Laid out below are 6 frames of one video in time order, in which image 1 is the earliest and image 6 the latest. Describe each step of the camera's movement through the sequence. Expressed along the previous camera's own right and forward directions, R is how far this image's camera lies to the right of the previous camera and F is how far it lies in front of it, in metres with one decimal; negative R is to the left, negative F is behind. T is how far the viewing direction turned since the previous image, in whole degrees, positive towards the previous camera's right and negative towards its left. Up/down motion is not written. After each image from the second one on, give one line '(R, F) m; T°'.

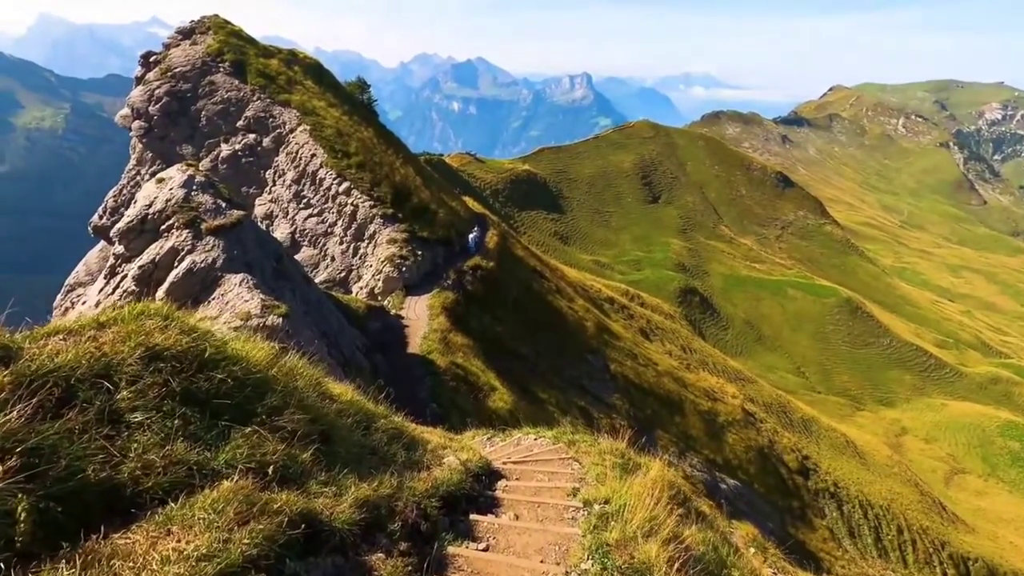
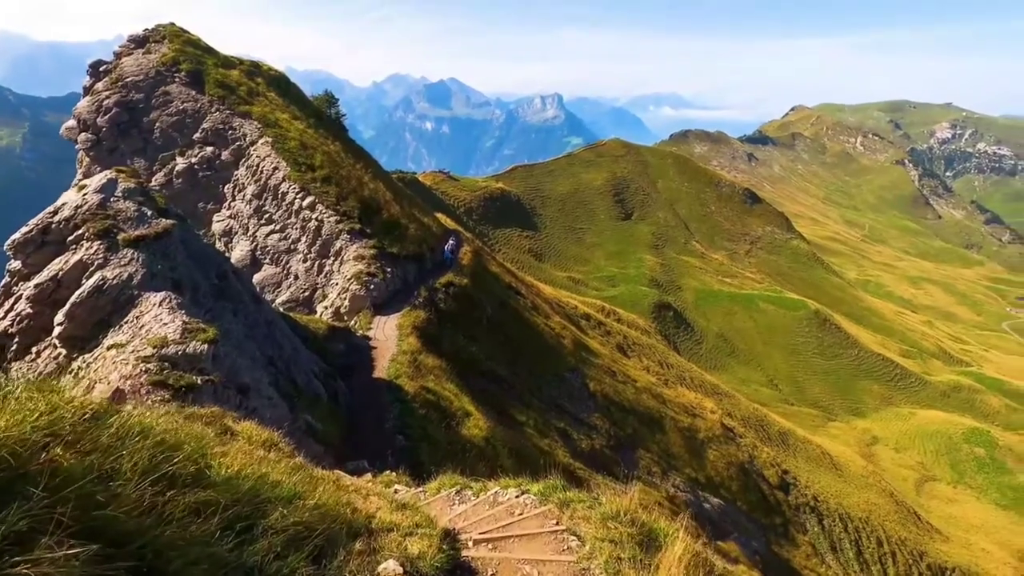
(0.0, +2.8) m; +2°
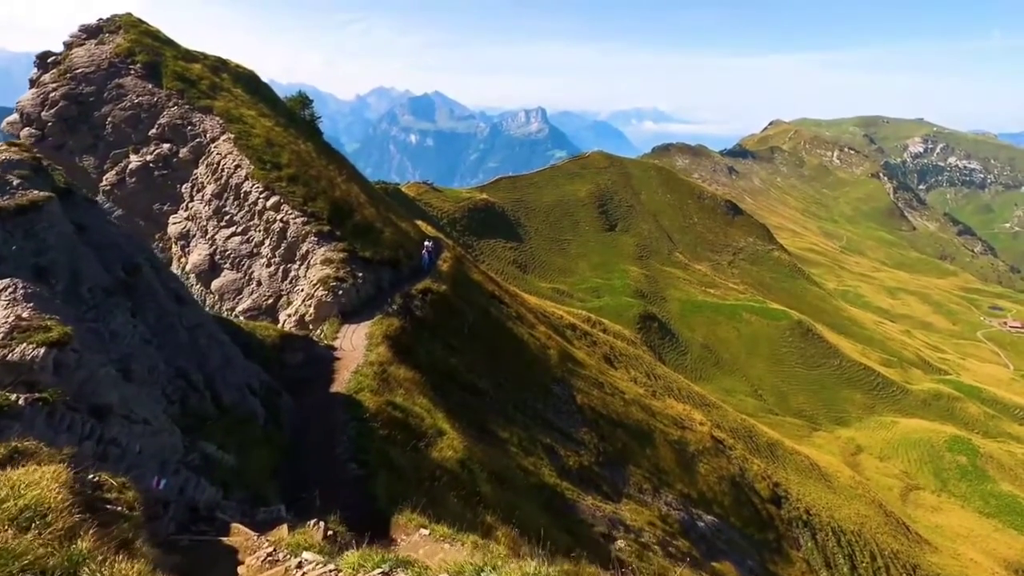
(+0.3, +4.2) m; +1°
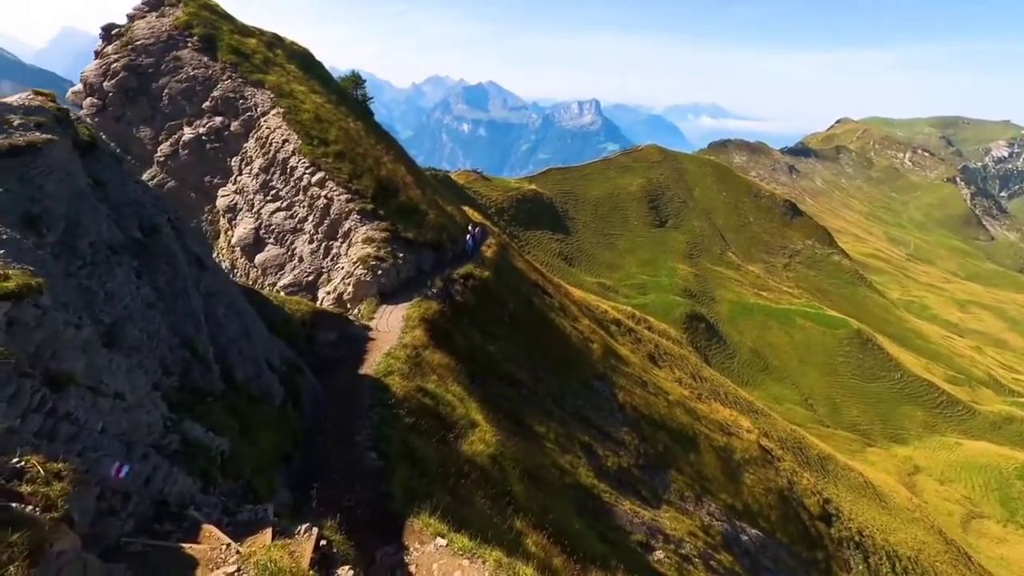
(0.0, +2.1) m; -4°
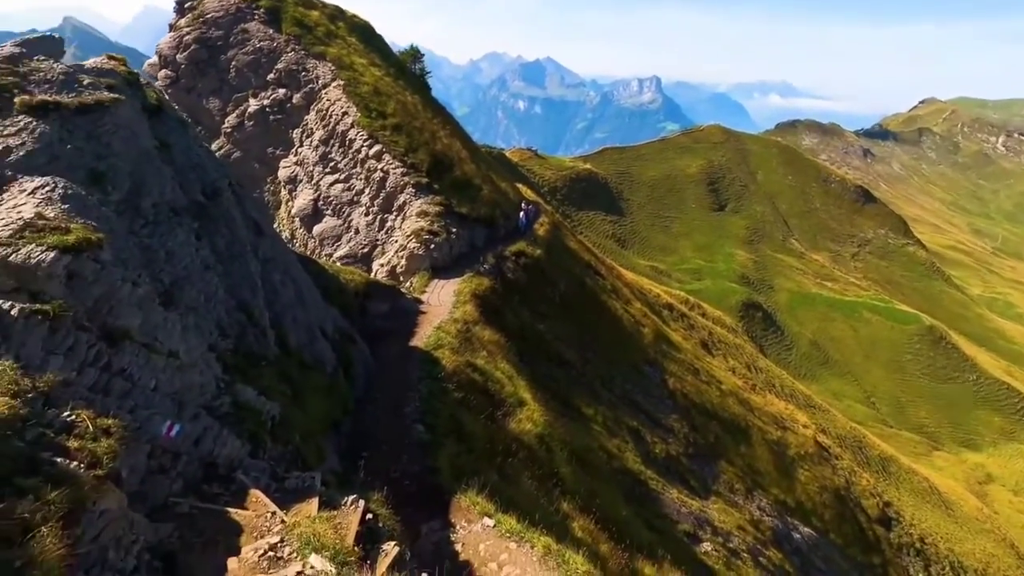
(-0.2, +0.5) m; -4°
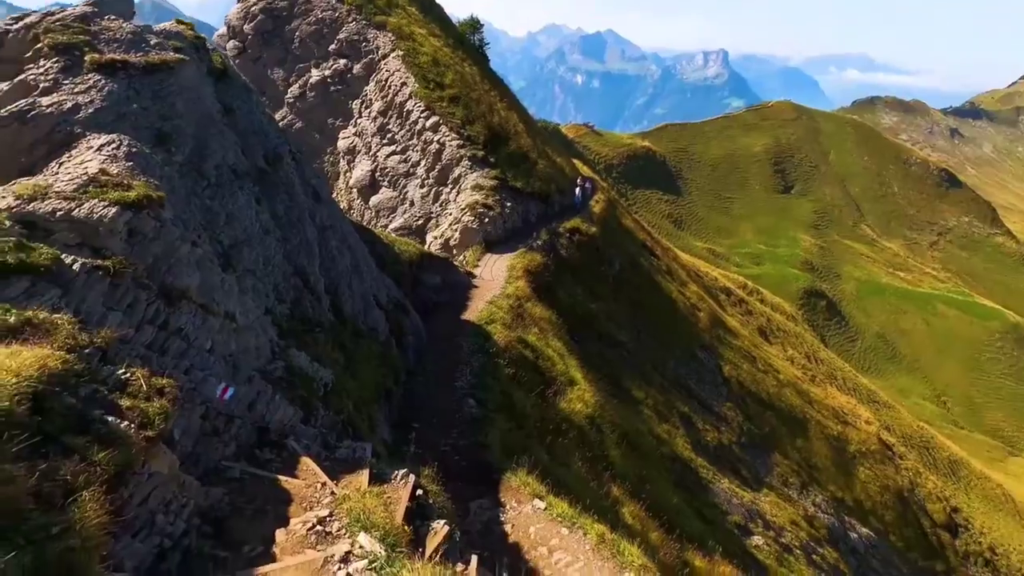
(-0.2, +0.5) m; -4°
